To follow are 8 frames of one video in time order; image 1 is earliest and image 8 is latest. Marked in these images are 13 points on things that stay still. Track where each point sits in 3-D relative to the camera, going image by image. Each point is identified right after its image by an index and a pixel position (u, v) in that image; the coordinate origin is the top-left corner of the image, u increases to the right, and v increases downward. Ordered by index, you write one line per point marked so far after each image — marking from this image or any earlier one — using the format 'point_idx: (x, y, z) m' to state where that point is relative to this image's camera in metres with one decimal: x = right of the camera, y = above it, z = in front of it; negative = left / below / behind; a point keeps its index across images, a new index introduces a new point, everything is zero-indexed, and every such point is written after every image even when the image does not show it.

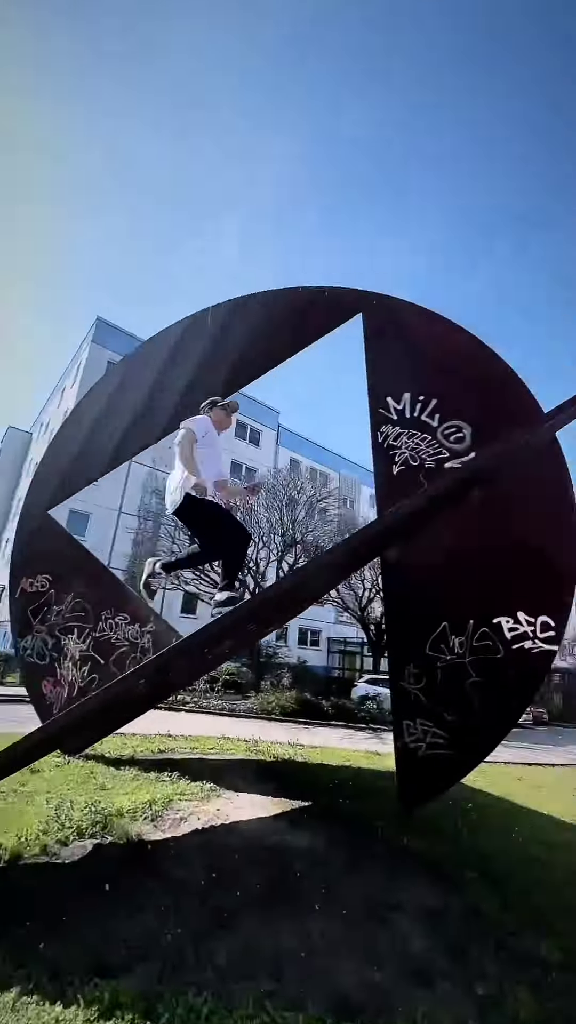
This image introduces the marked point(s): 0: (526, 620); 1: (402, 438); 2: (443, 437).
0: (+2.4, -1.1, +4.5) m
1: (+1.5, +1.0, +5.8) m
2: (+1.7, +0.9, +5.2) m
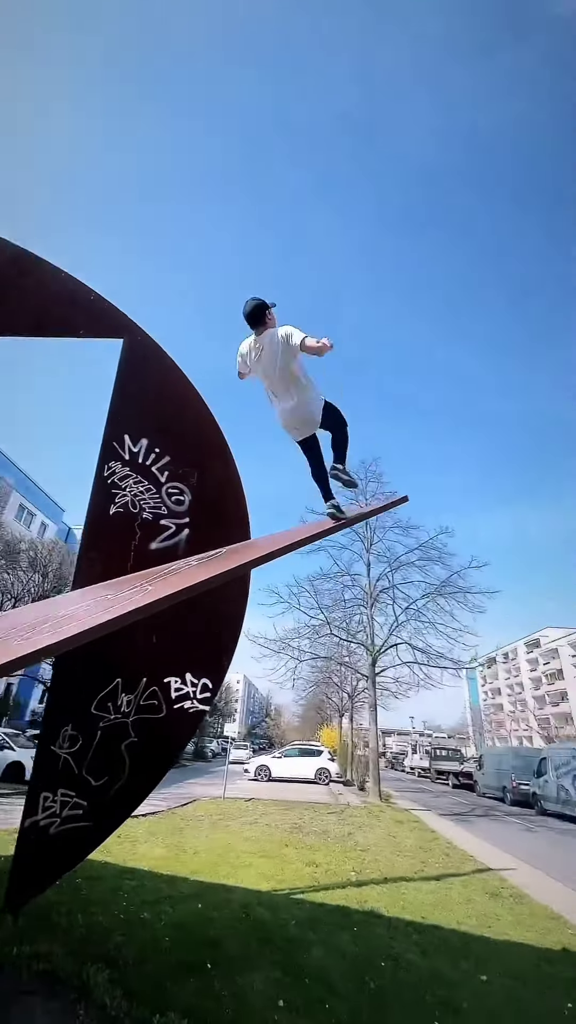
0: (-1.2, -1.9, +4.9) m
1: (-2.1, +0.4, +5.6) m
2: (-1.6, +0.3, +5.3) m
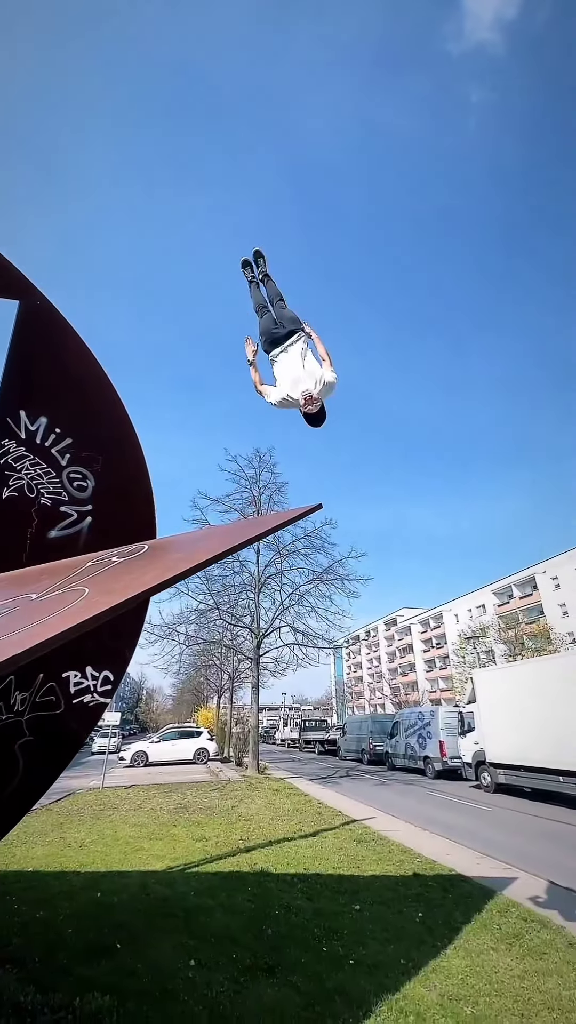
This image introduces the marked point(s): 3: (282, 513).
0: (-2.2, -1.8, +4.8) m
1: (-3.2, +0.6, +5.2) m
2: (-2.6, +0.4, +5.0) m
3: (0.0, 0.0, +3.2) m
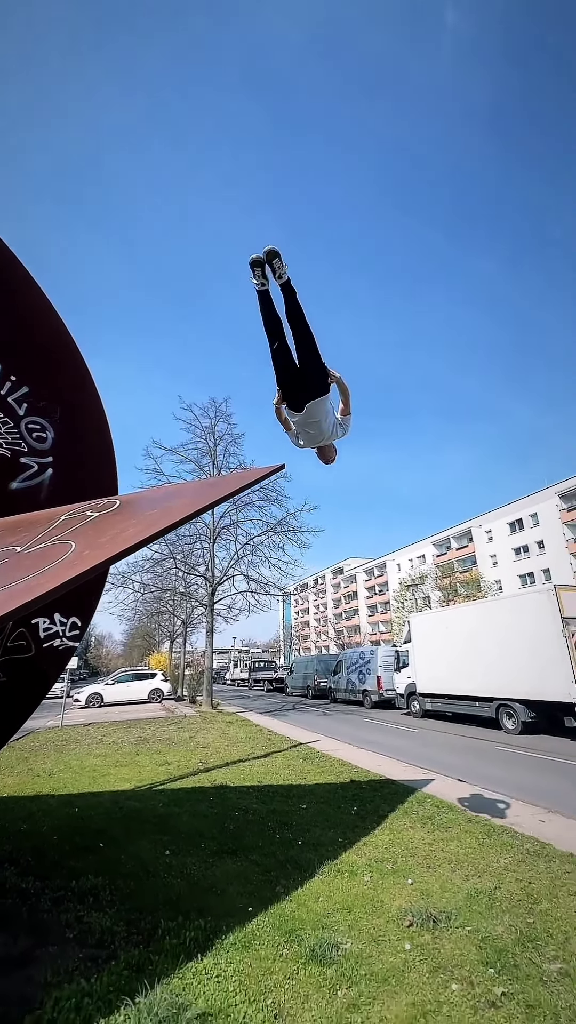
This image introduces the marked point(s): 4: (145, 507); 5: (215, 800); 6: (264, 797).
0: (-2.7, -1.3, +5.1) m
1: (-3.6, +1.2, +5.0) m
2: (-3.0, +1.0, +5.0) m
3: (-0.3, +0.3, +3.5) m
4: (-1.2, 0.0, +3.6) m
5: (-0.9, -3.7, +5.6) m
6: (-0.3, -3.7, +5.6) m
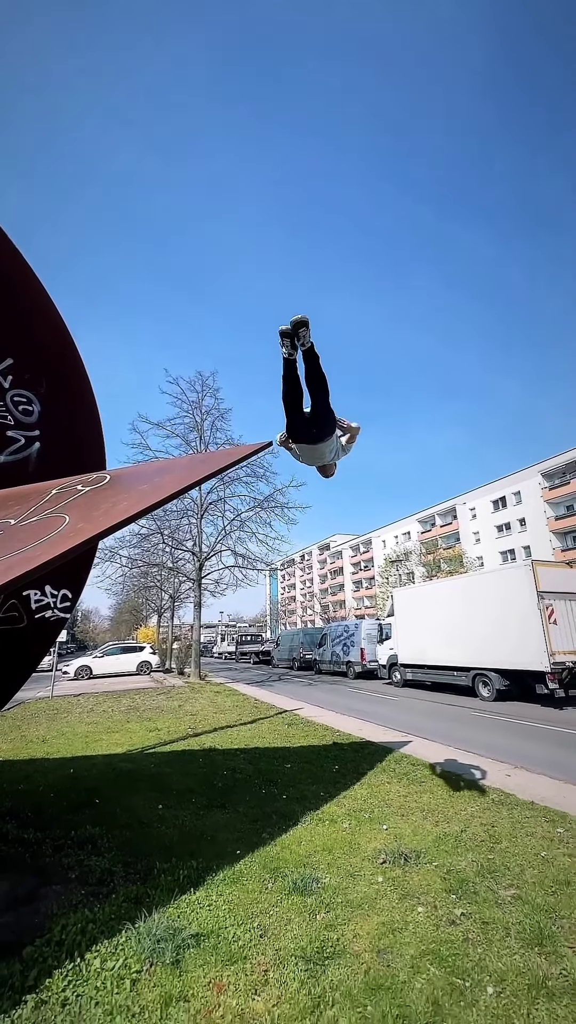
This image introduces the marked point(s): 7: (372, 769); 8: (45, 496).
0: (-2.8, -1.0, +5.2) m
1: (-3.7, +1.5, +5.0) m
2: (-3.2, +1.3, +5.0) m
3: (-0.4, +0.5, +3.6) m
4: (-1.3, +0.3, +3.7) m
5: (-1.1, -3.4, +5.9) m
6: (-0.5, -3.4, +5.9) m
7: (+1.0, -3.1, +5.2) m
8: (-2.1, +0.1, +3.8) m
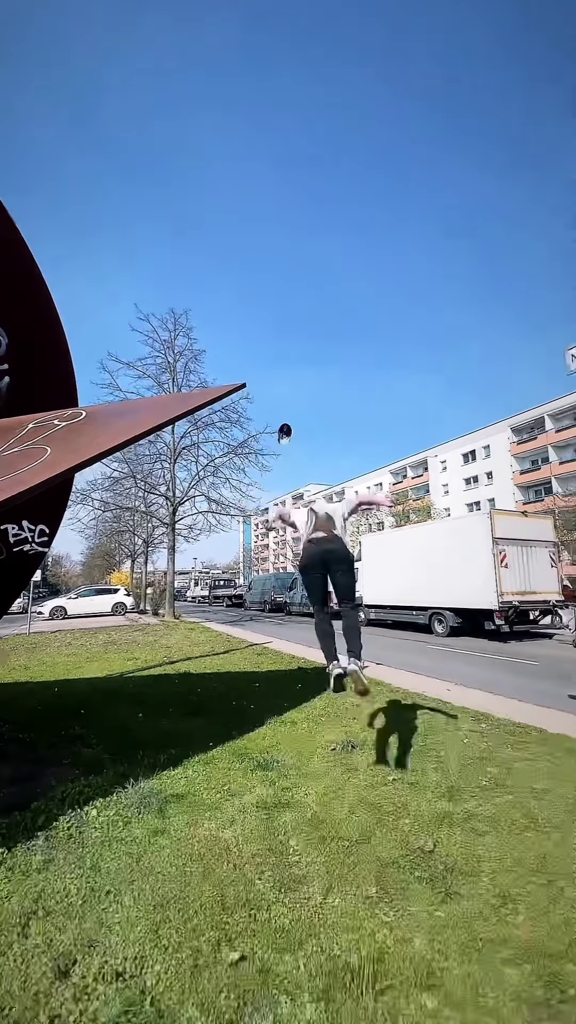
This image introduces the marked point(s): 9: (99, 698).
0: (-3.2, -0.2, +5.3) m
1: (-4.0, +2.3, +4.8) m
2: (-3.5, +2.0, +4.8) m
3: (-0.6, +1.1, +3.8) m
4: (-1.6, +0.8, +3.8) m
5: (-1.6, -2.5, +6.4) m
6: (-1.0, -2.5, +6.5) m
7: (+0.6, -2.4, +5.9) m
8: (-2.4, +0.7, +3.9) m
9: (-2.4, -2.4, +5.5) m
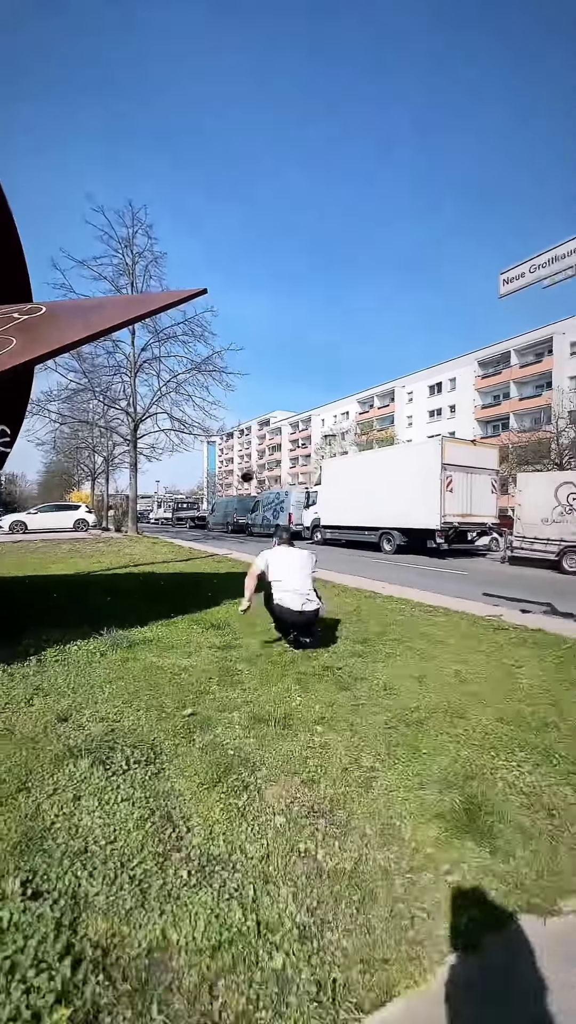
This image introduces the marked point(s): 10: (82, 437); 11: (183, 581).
0: (-3.7, +1.1, +5.4) m
1: (-4.4, +3.4, +4.5) m
2: (-3.9, +3.2, +4.6) m
3: (-1.0, +2.0, +3.9) m
4: (-1.9, +1.8, +3.9) m
5: (-2.3, -1.1, +7.0) m
6: (-1.7, -1.1, +7.2) m
7: (-0.1, -1.1, +6.6) m
8: (-2.8, +1.7, +3.9) m
9: (-3.0, -1.1, +6.0) m
10: (-9.6, +3.5, +19.9) m
11: (-1.6, -1.1, +6.8) m
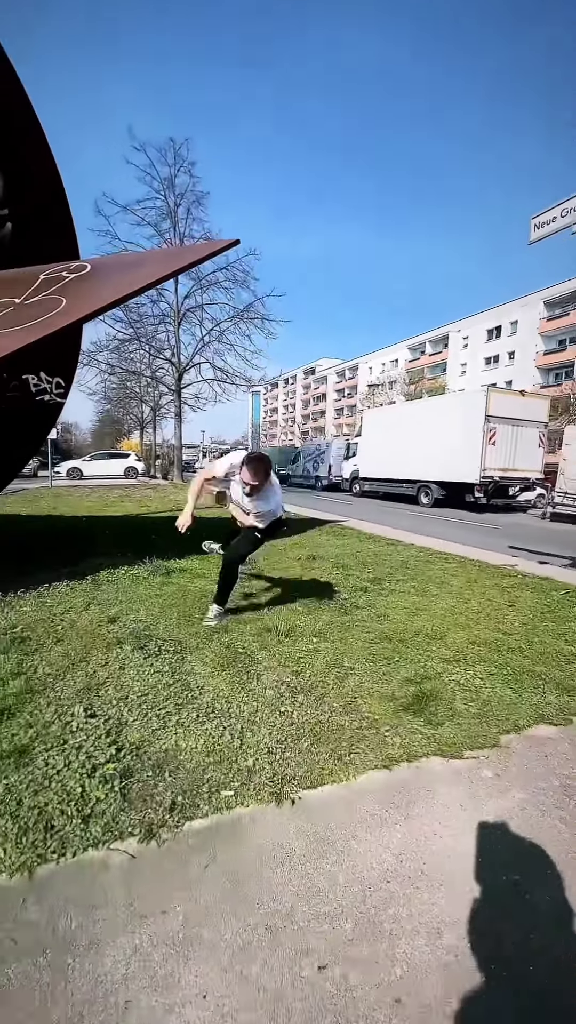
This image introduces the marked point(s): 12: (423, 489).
0: (-3.3, +1.9, +6.0) m
1: (-4.1, +4.1, +4.8) m
2: (-3.5, +3.8, +4.9) m
3: (-0.8, +2.5, +4.1) m
4: (-1.7, +2.3, +4.2) m
5: (-1.8, -0.2, +7.6) m
6: (-1.2, -0.2, +7.7) m
7: (+0.4, -0.3, +7.0) m
8: (-2.5, +2.3, +4.3) m
9: (-2.6, -0.2, +6.7) m
10: (-7.6, +6.0, +20.6) m
11: (-1.1, -0.2, +7.4) m
12: (+4.4, +0.8, +14.2) m
